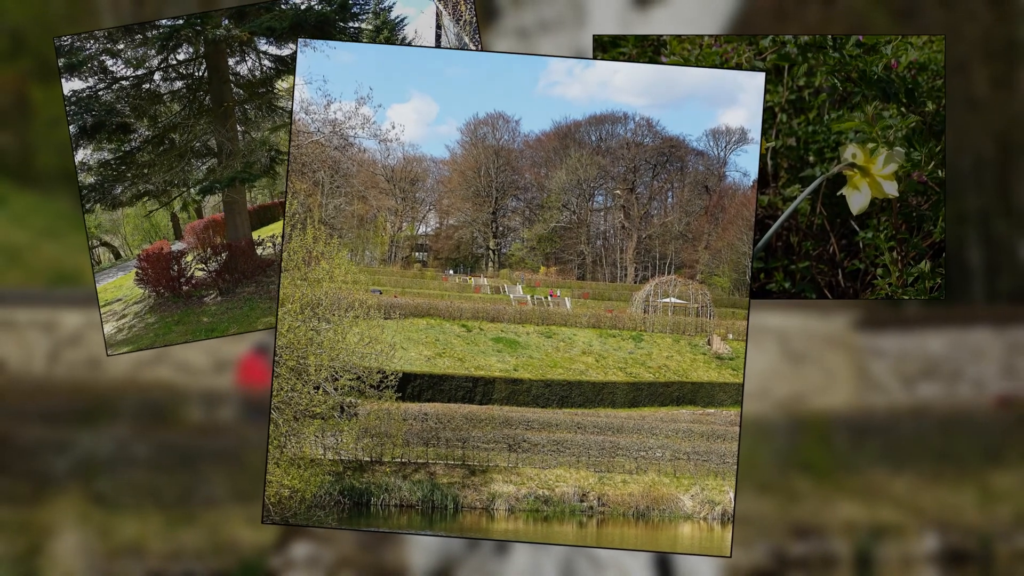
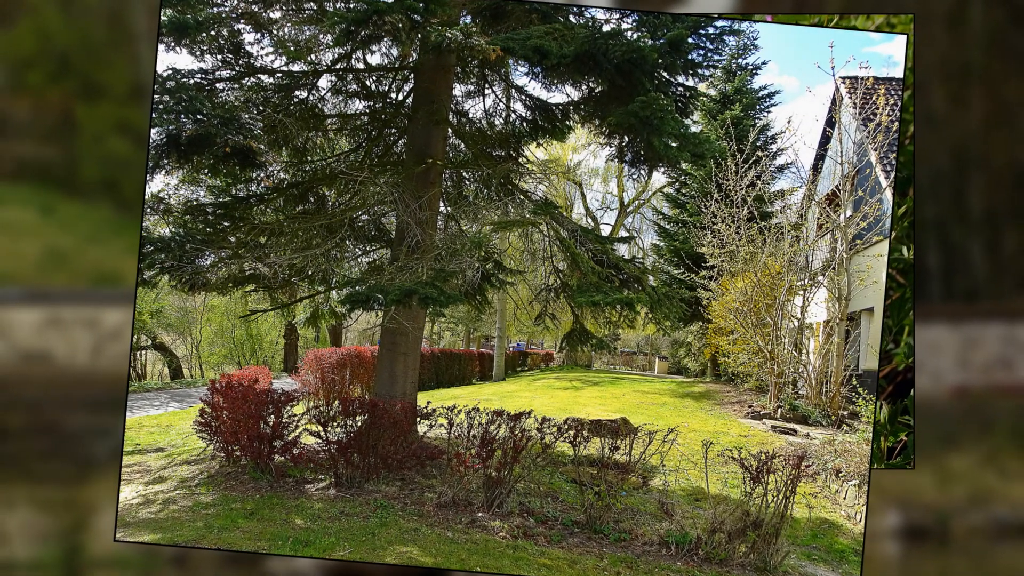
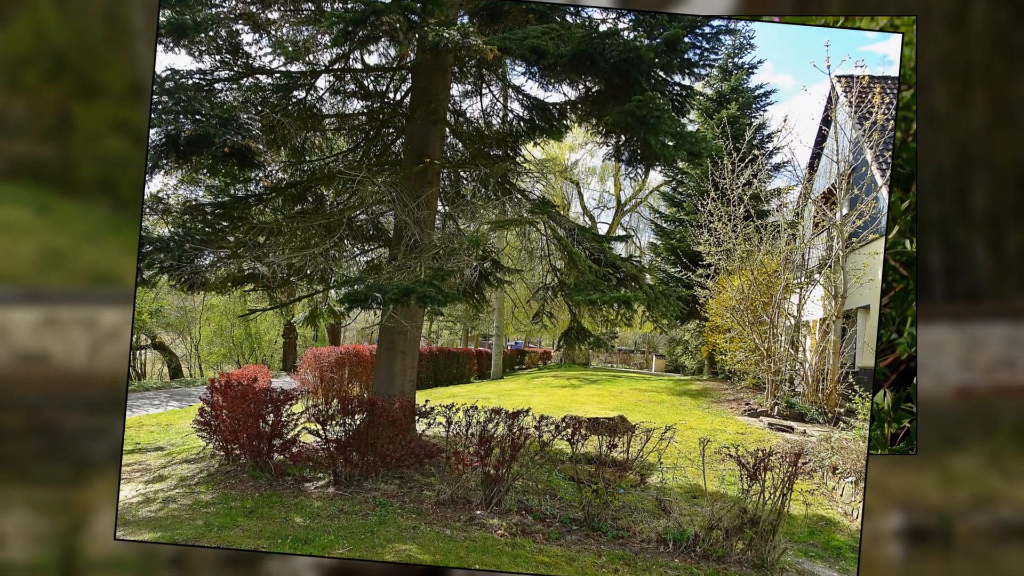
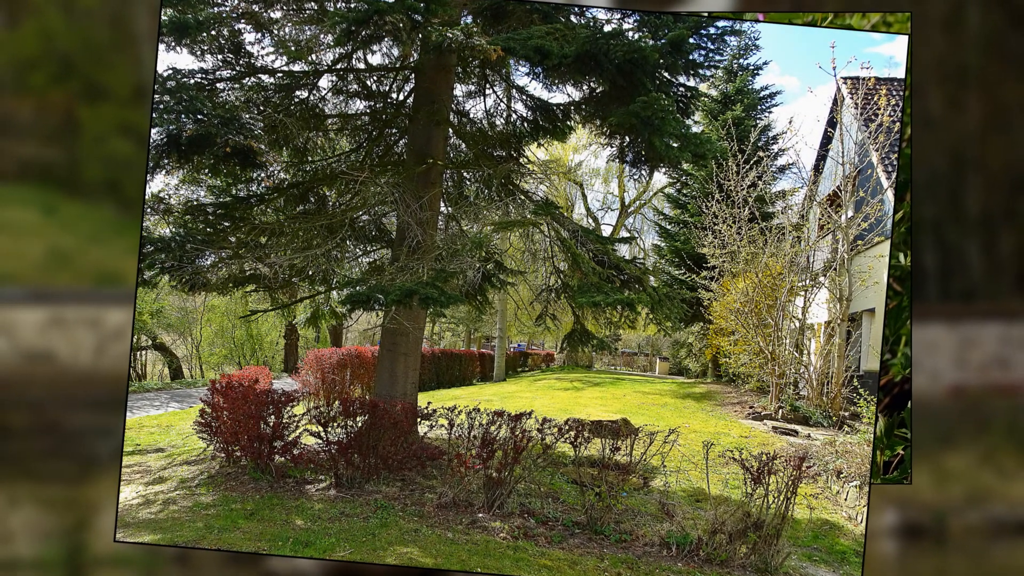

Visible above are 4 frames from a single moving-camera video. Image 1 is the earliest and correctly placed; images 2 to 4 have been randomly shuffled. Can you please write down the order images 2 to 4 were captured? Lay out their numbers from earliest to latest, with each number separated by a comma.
3, 2, 4
